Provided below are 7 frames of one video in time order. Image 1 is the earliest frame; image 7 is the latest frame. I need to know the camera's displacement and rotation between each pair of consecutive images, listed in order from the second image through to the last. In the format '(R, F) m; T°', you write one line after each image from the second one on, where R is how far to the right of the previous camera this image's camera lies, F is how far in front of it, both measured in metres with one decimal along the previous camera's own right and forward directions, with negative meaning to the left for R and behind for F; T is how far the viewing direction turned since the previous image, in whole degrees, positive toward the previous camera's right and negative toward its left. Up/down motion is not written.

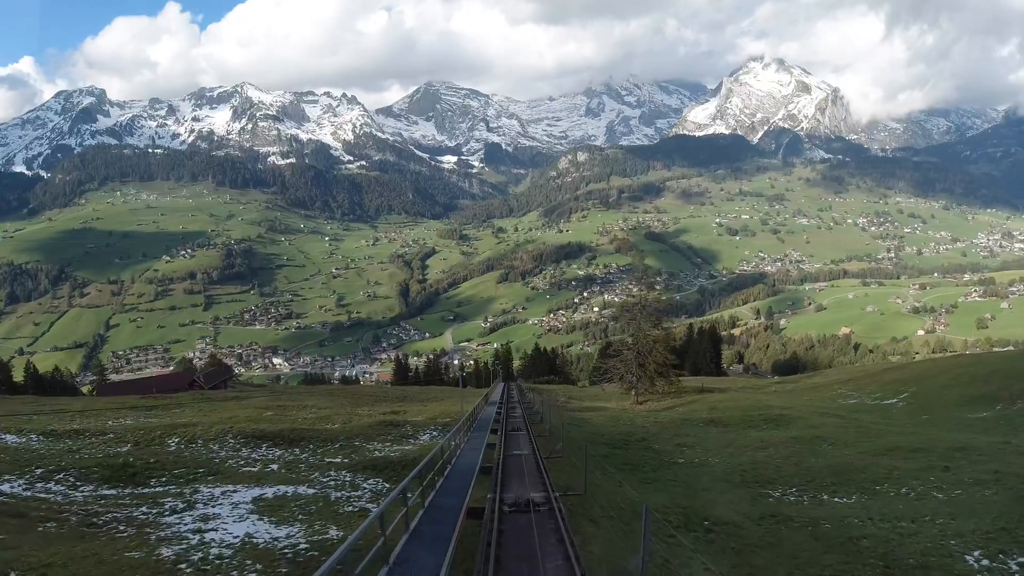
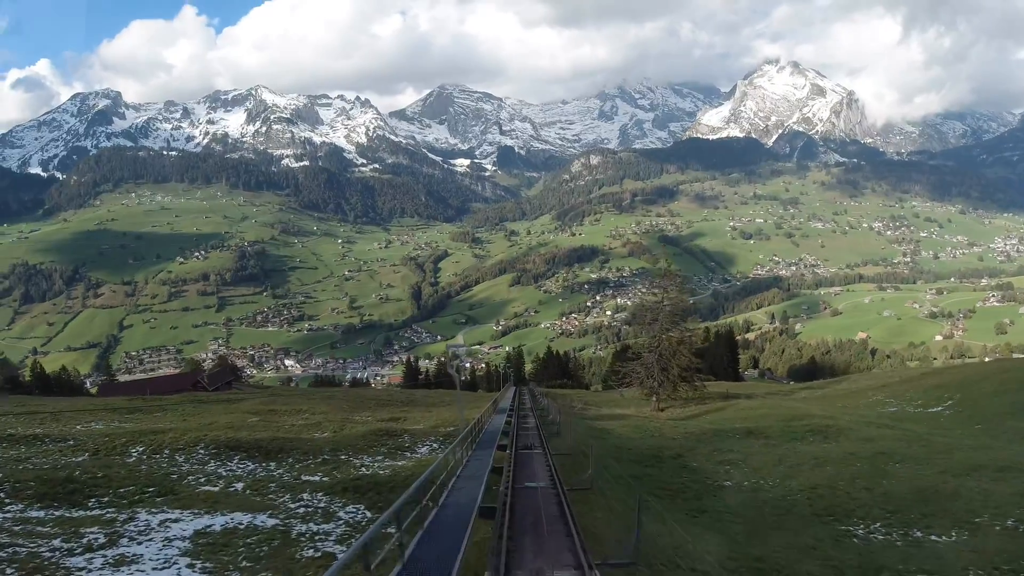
(0.0, +1.8) m; -1°
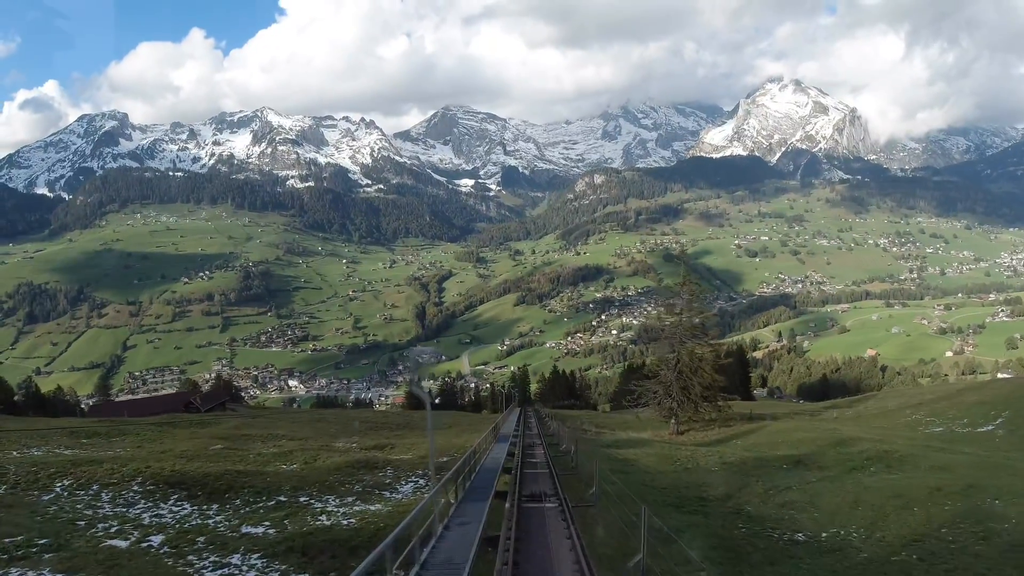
(0.0, +2.1) m; 0°
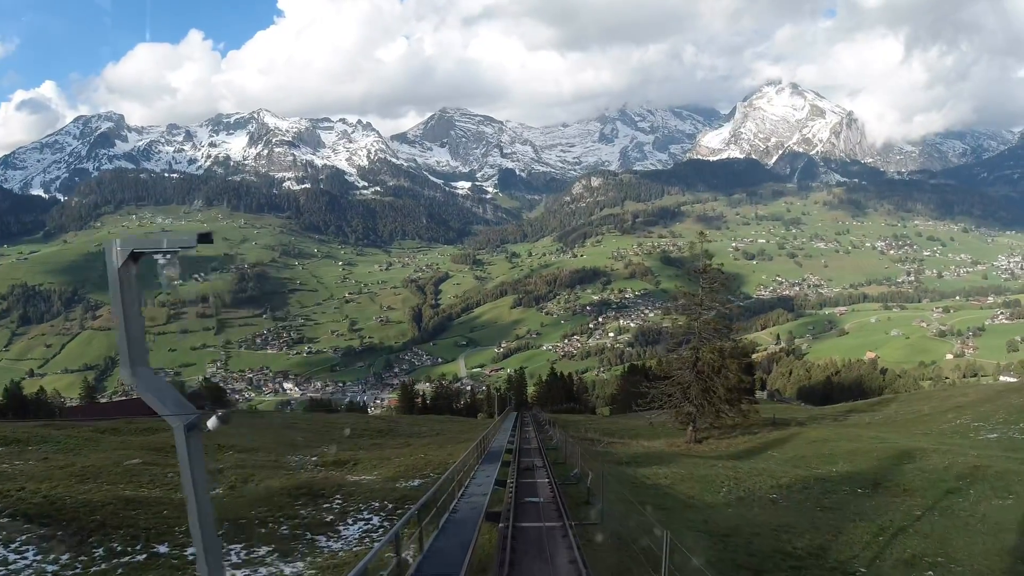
(+0.1, +2.7) m; 0°
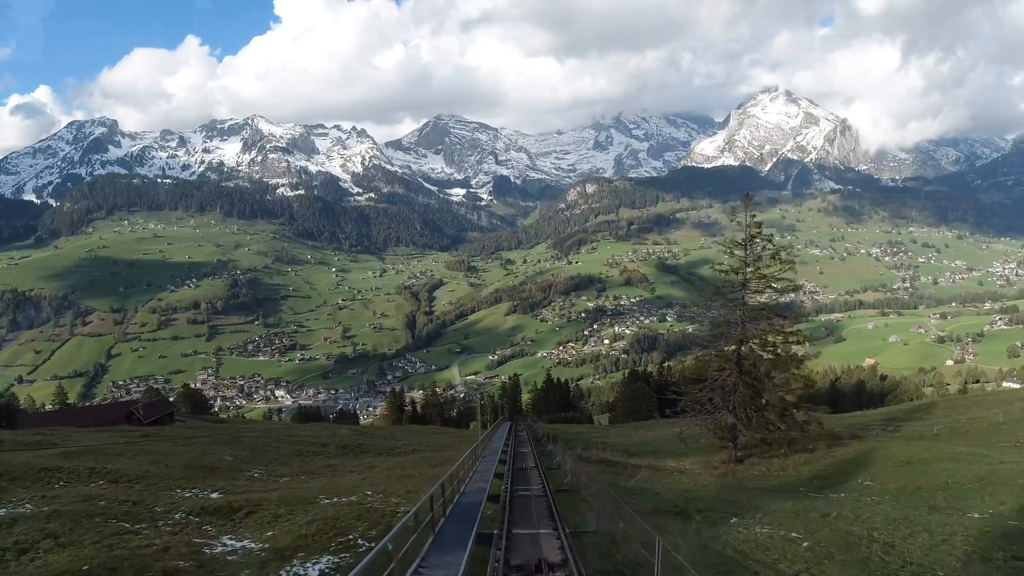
(0.0, +4.0) m; +1°
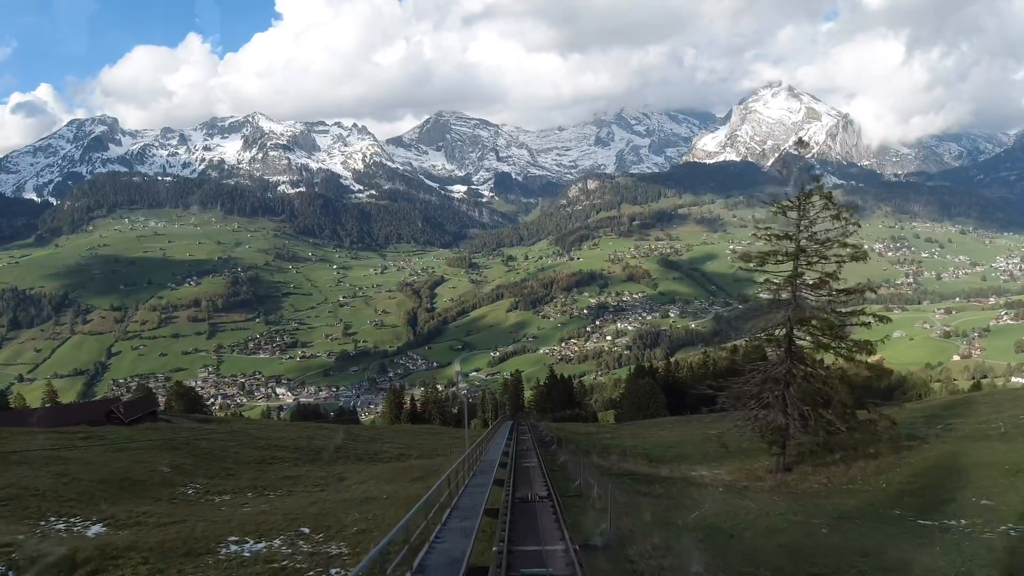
(0.0, +2.6) m; 0°
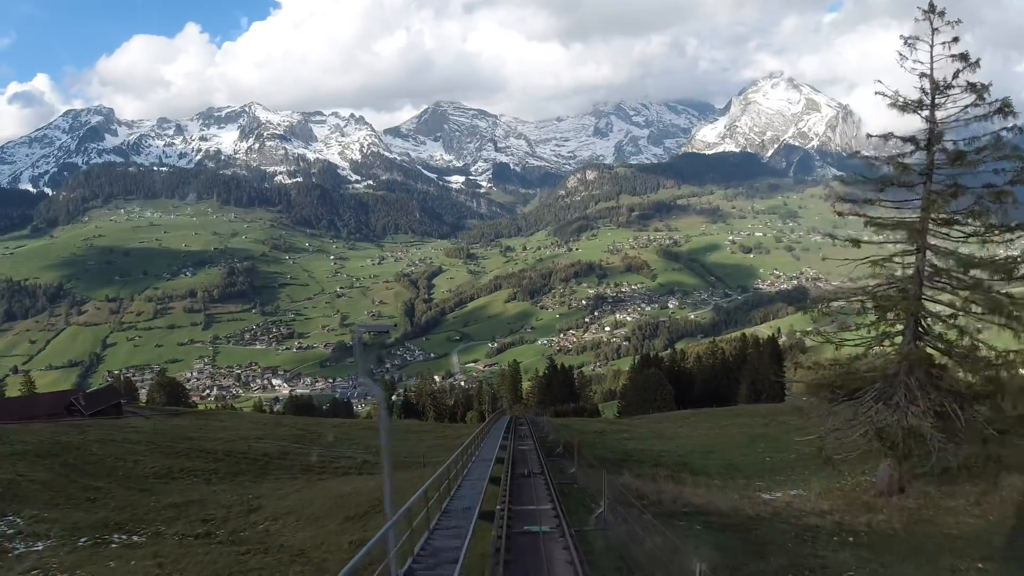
(+0.1, +4.1) m; 0°
